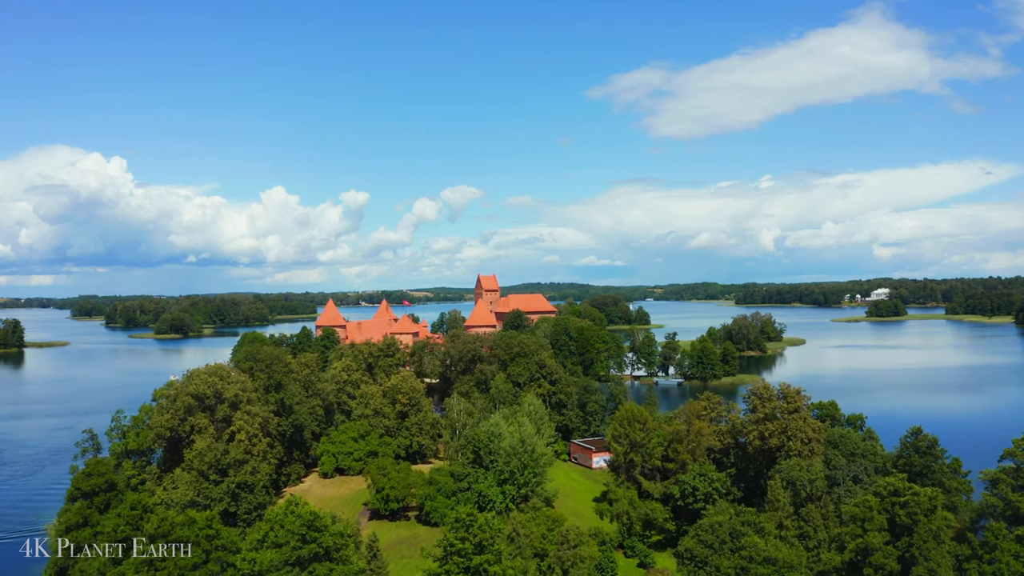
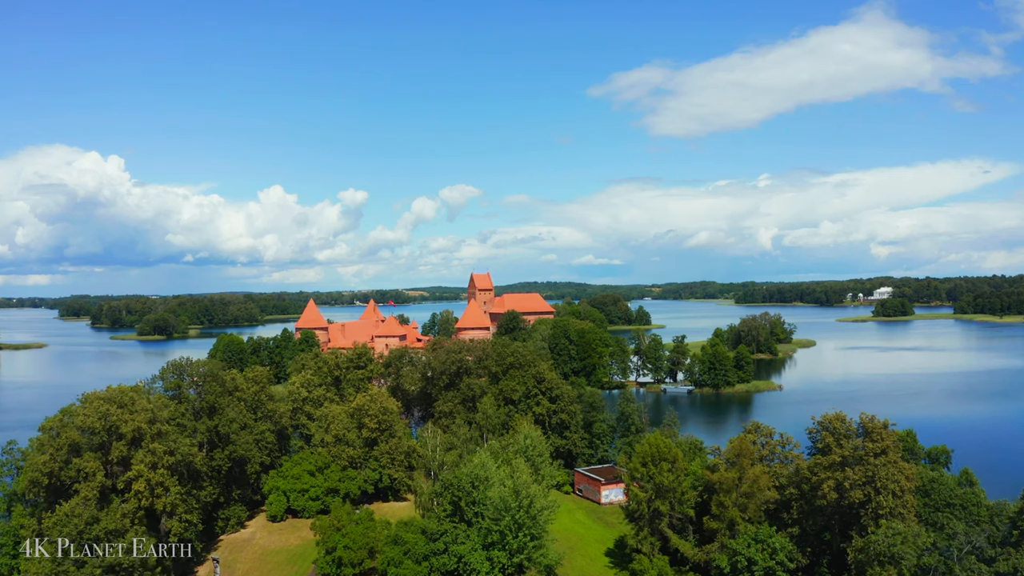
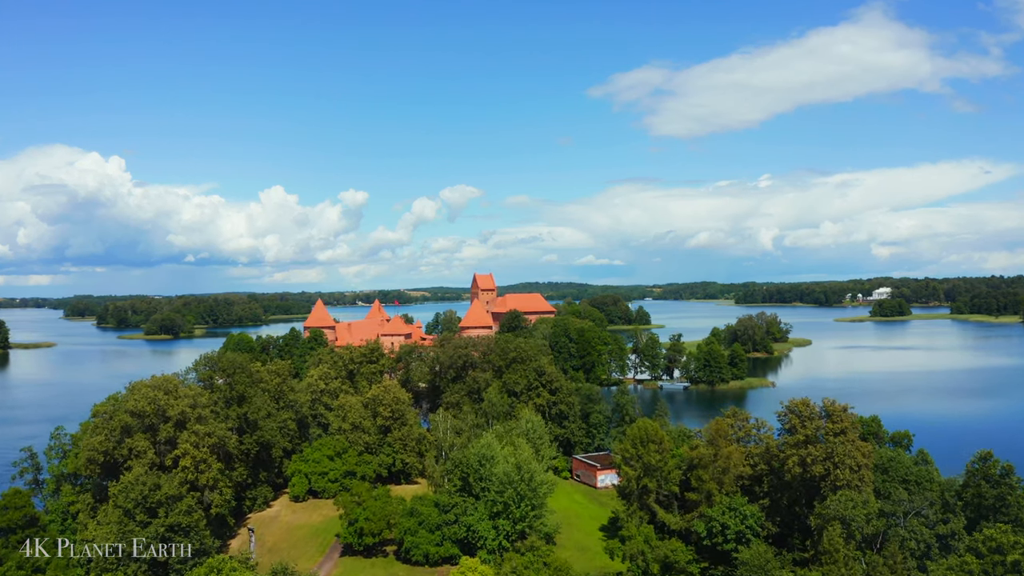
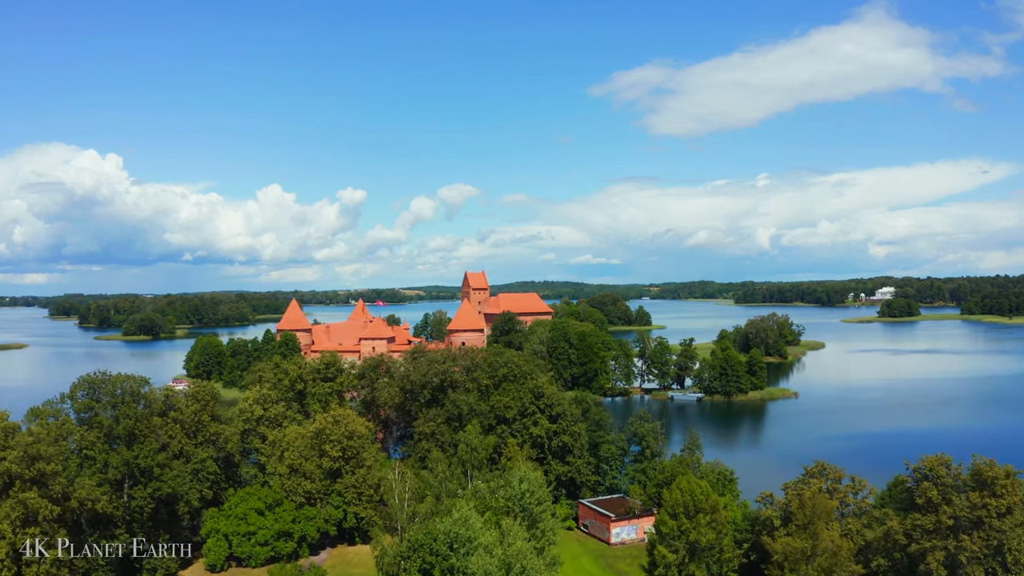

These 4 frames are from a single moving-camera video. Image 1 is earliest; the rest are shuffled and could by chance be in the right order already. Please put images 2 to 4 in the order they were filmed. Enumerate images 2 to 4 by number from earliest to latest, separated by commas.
3, 2, 4
